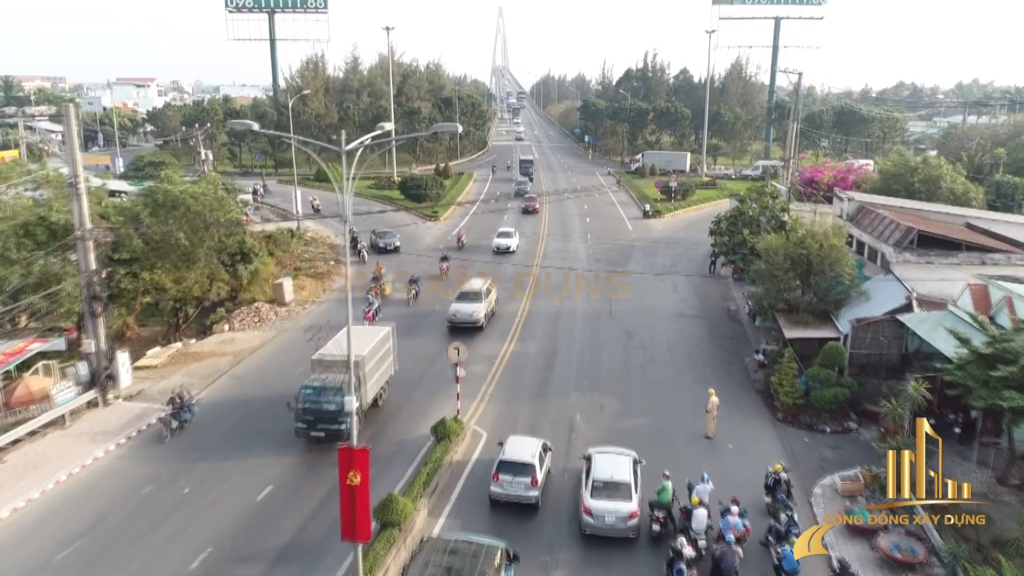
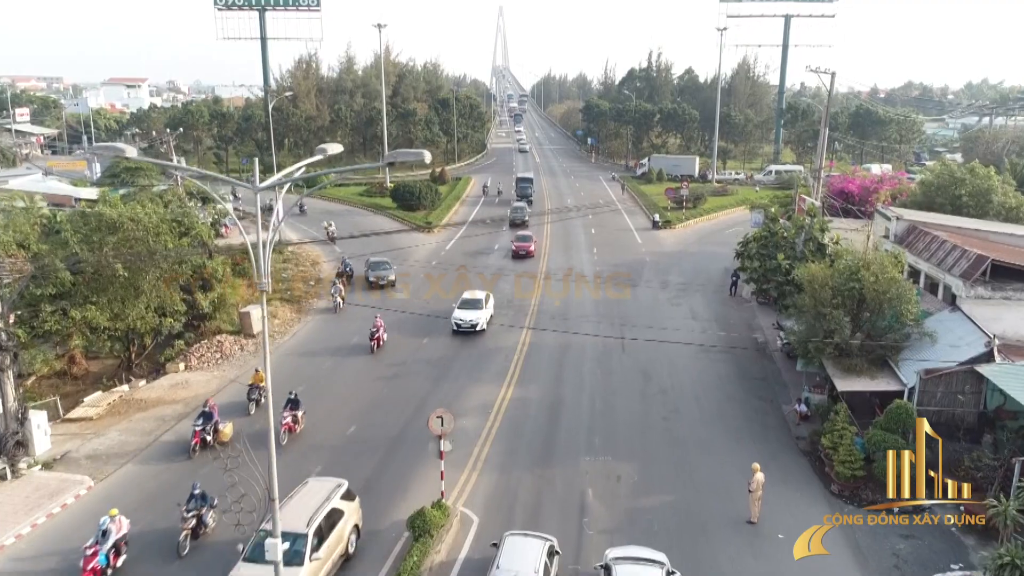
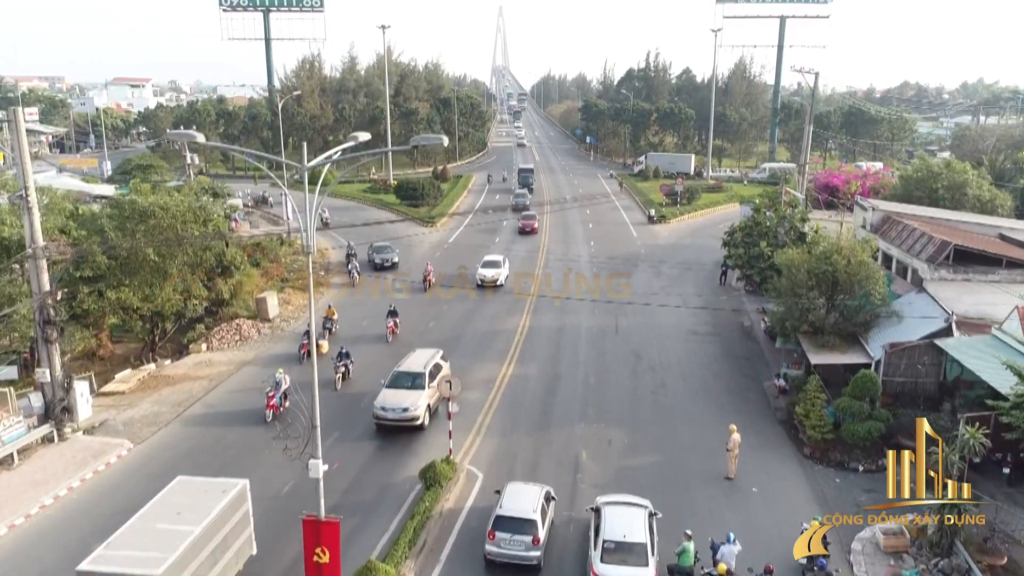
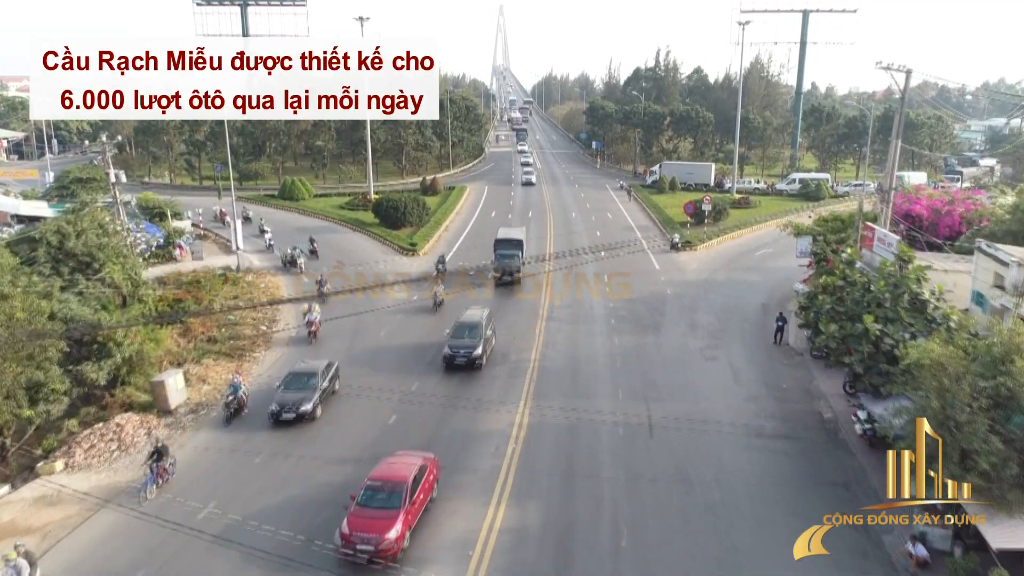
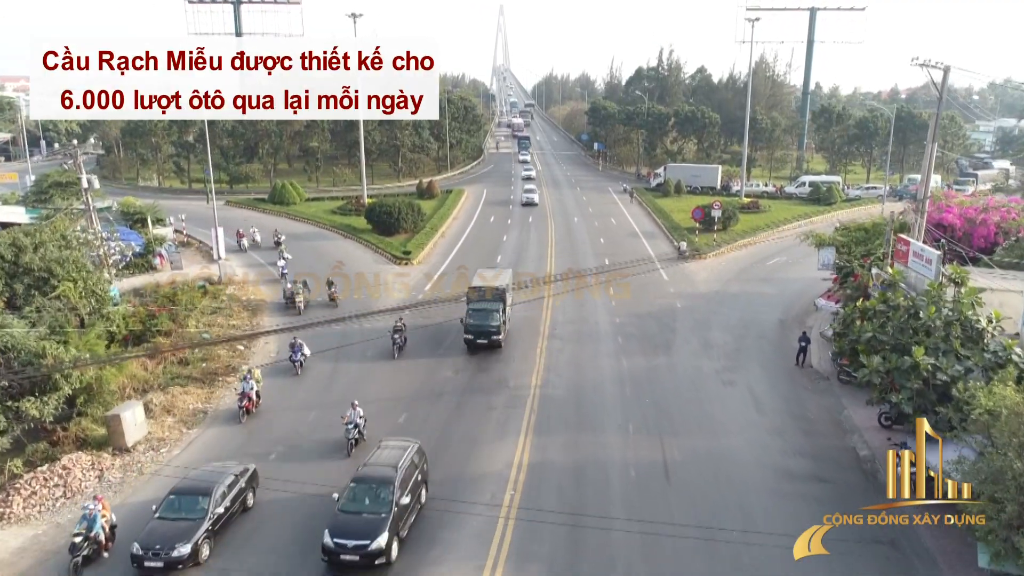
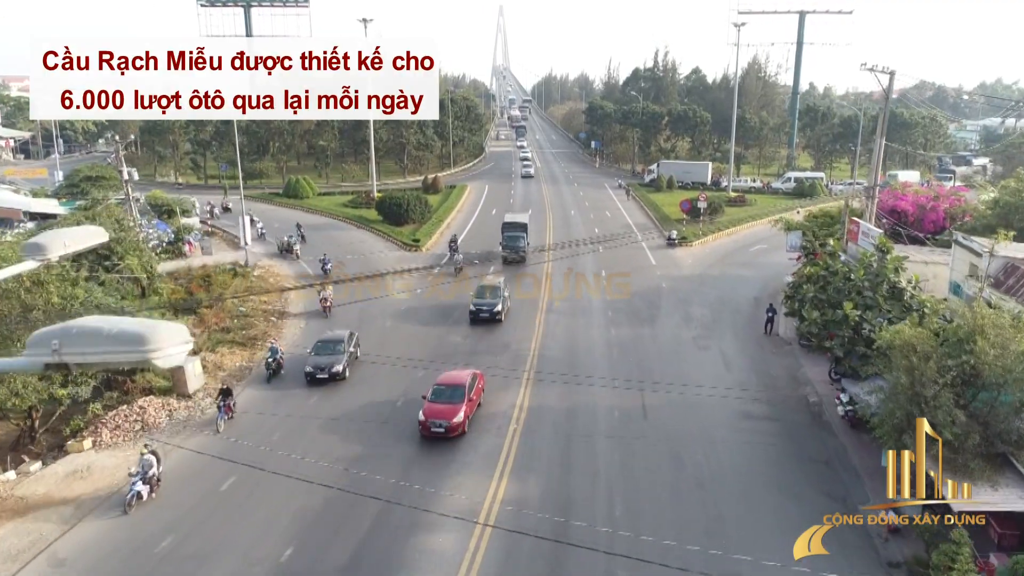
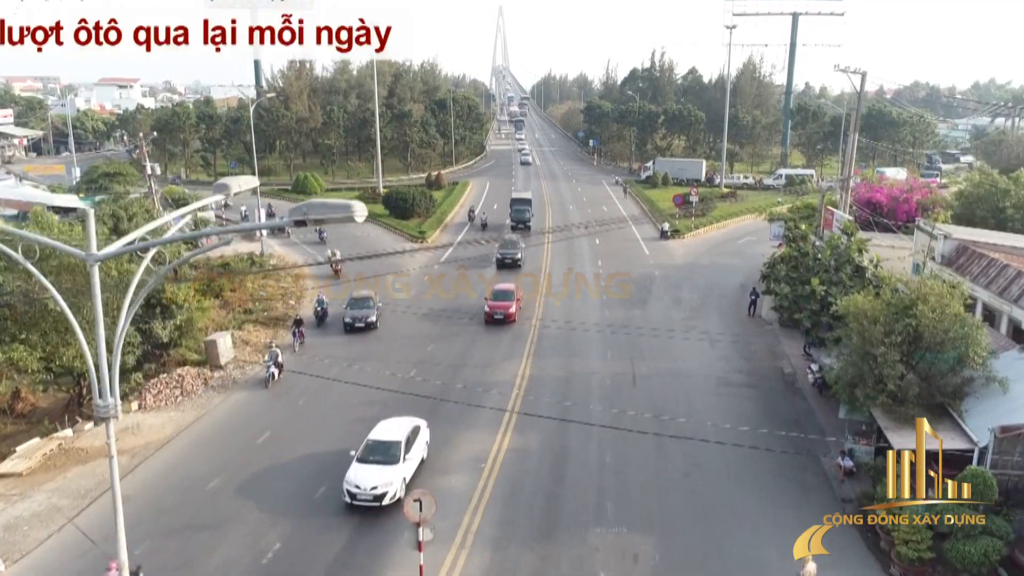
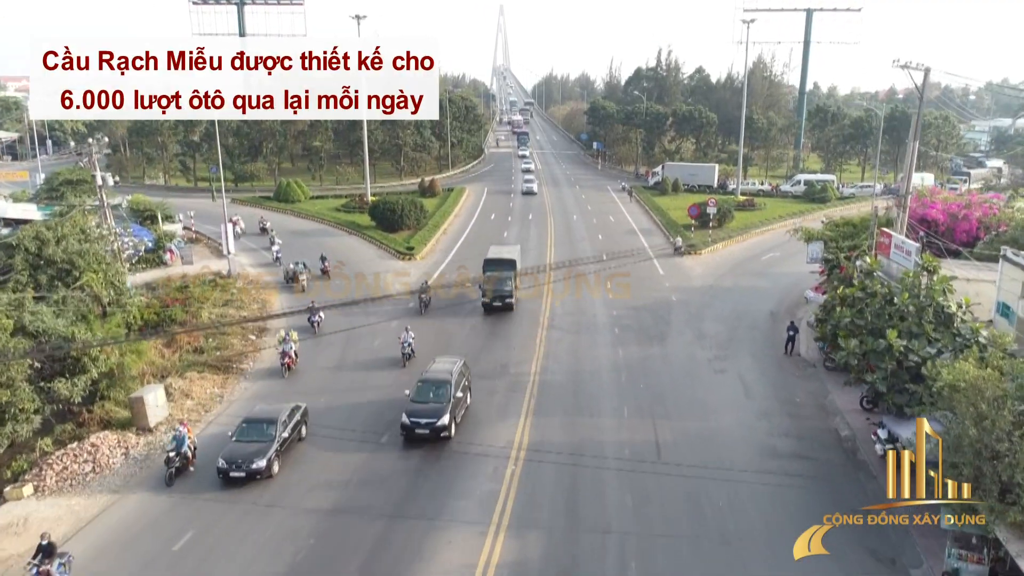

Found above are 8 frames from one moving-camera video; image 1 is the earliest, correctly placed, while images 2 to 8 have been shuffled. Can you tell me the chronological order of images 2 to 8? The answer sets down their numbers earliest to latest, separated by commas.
3, 2, 7, 6, 4, 8, 5
